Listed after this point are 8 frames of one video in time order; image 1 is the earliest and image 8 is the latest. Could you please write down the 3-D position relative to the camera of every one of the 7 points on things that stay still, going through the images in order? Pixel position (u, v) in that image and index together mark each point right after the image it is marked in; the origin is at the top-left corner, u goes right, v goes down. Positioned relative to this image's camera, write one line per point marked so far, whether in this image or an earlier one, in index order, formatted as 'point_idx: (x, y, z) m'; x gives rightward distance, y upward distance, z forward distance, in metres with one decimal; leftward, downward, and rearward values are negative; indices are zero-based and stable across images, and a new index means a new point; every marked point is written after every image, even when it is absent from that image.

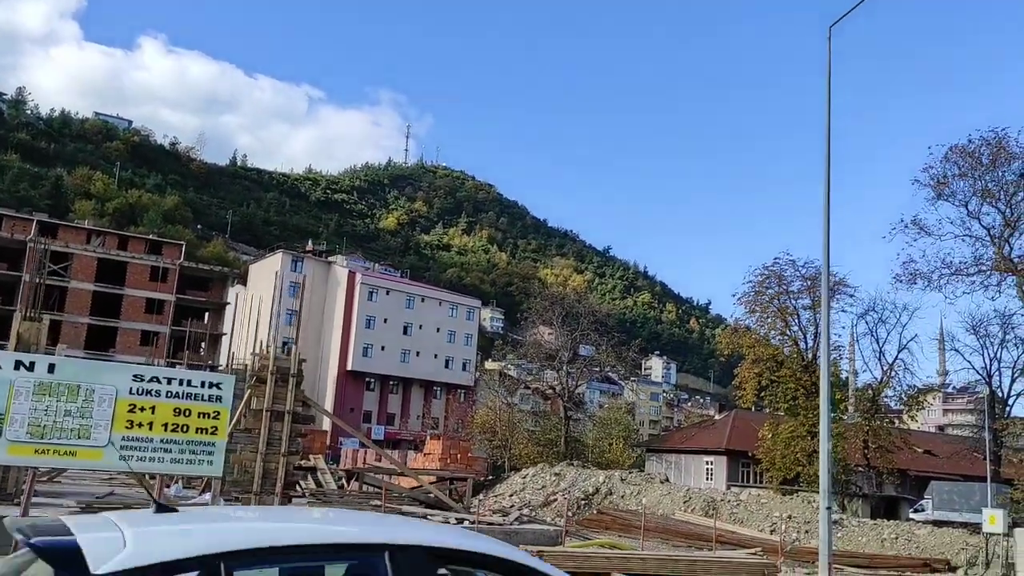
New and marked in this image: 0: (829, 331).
0: (+5.2, -0.8, +14.5) m
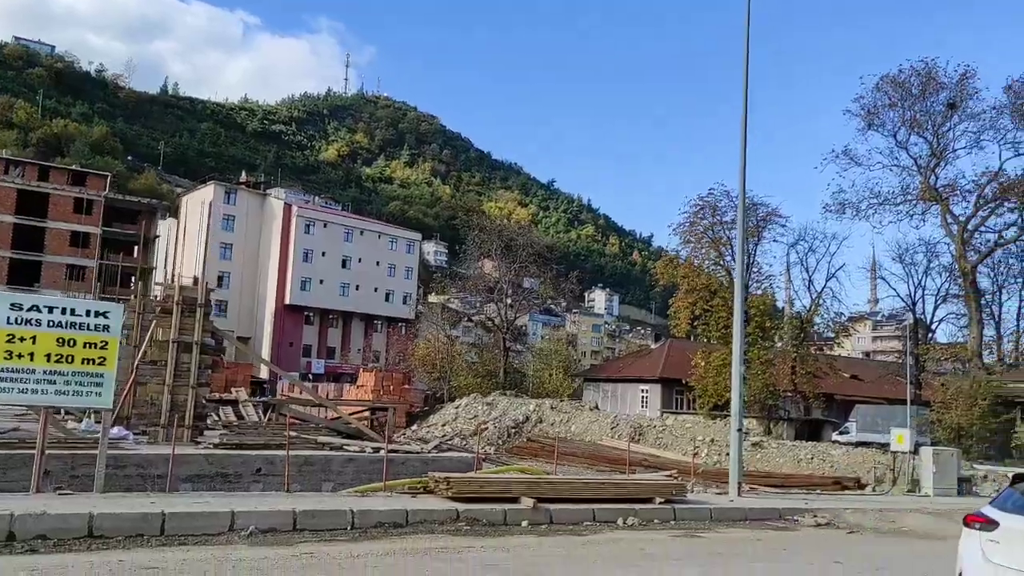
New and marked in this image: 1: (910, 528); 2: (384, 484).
0: (+3.8, +0.4, +14.5) m
1: (+5.6, -3.4, +12.2) m
2: (-1.7, -2.6, +11.6) m
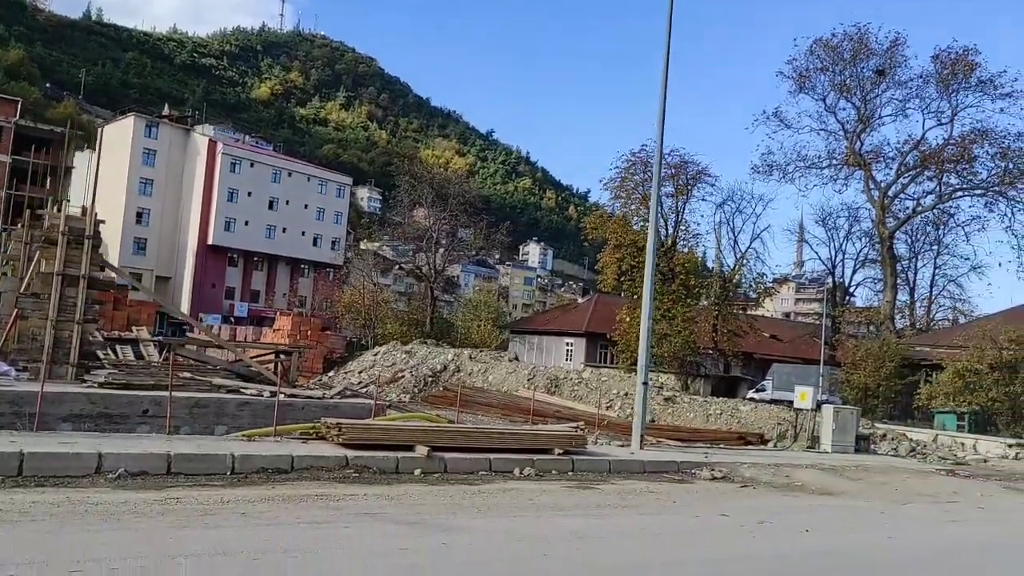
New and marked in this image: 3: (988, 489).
0: (+2.3, +1.2, +14.4) m
1: (+4.1, -2.8, +12.4) m
2: (-3.1, -1.8, +11.2) m
3: (+7.8, -3.3, +13.9) m
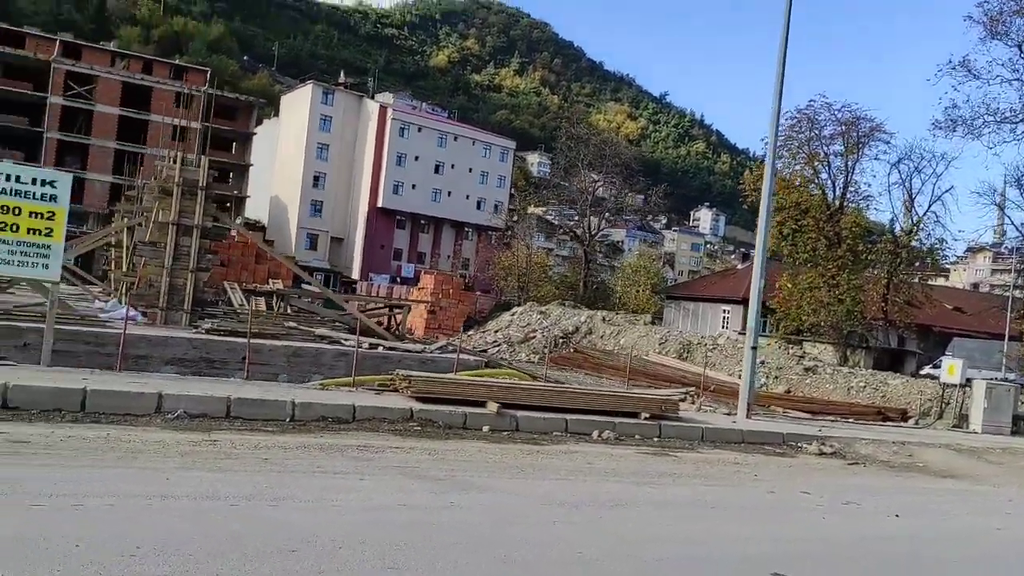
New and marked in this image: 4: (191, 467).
0: (+3.9, +1.8, +13.2) m
1: (+5.2, -2.2, +11.1) m
2: (-2.0, -1.2, +11.2) m
3: (+9.1, -2.7, +11.8) m
4: (-2.3, -1.3, +6.4) m
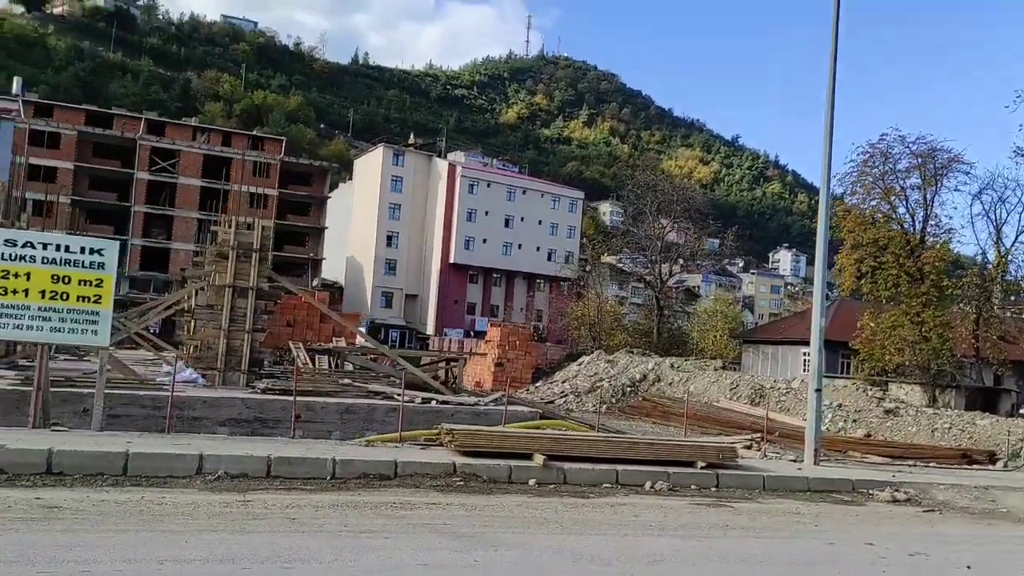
0: (+4.6, +1.3, +12.7) m
1: (+5.9, -2.6, +10.3) m
2: (-1.4, -1.9, +11.1) m
3: (+9.8, -3.0, +10.6) m
4: (-2.1, -1.8, +6.3) m
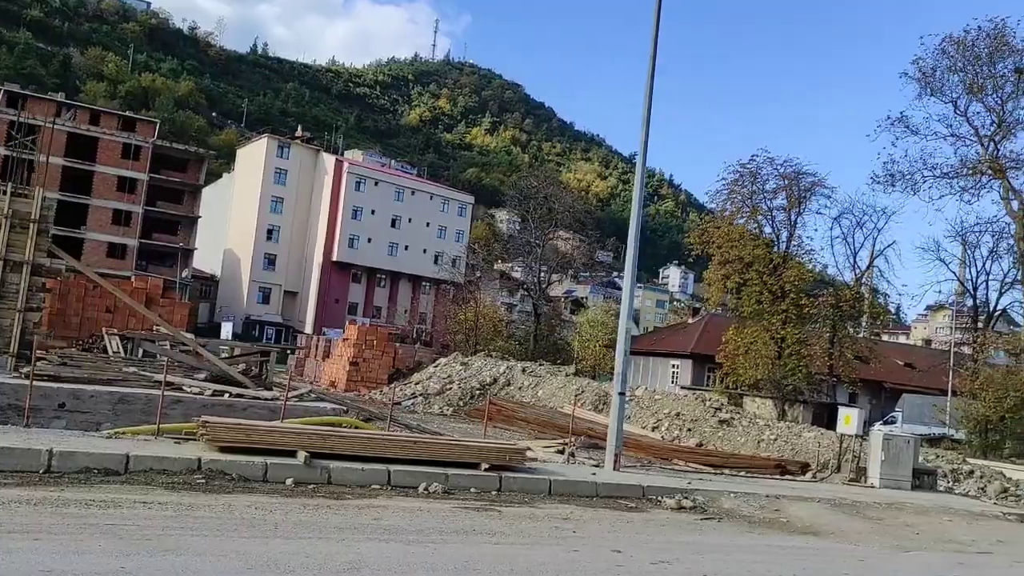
0: (+1.9, +1.2, +12.4) m
1: (+3.2, -2.7, +10.1) m
2: (-4.0, -1.6, +10.1) m
3: (+7.1, -3.3, +11.0) m
4: (-4.2, -1.4, +5.3) m
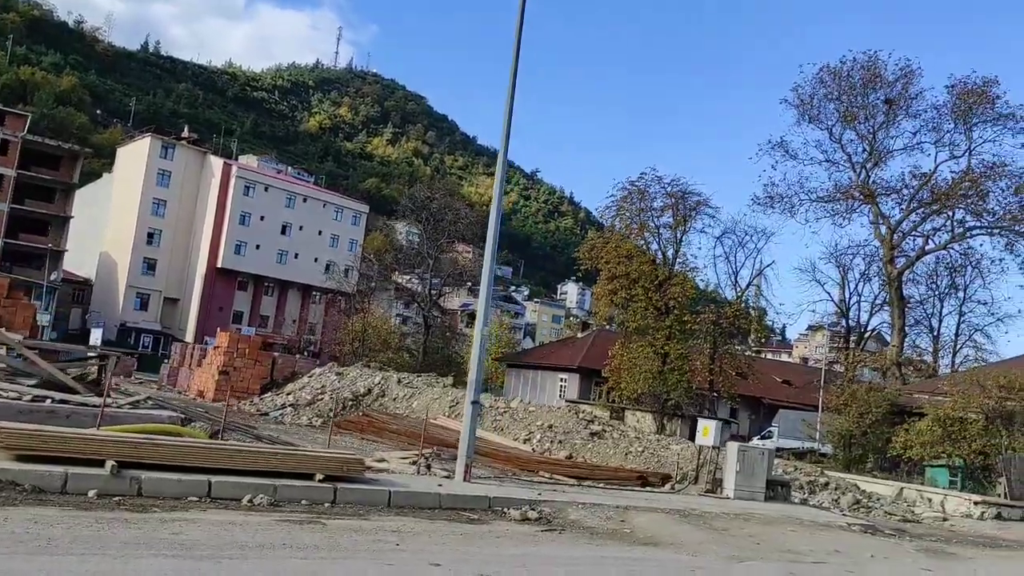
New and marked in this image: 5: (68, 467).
0: (-0.1, +1.1, +12.2) m
1: (+1.4, -2.8, +10.0) m
2: (-5.8, -1.5, +9.2) m
3: (+5.1, -3.4, +11.2) m
4: (-5.4, -1.3, +4.3) m
5: (-4.3, -1.7, +8.5) m
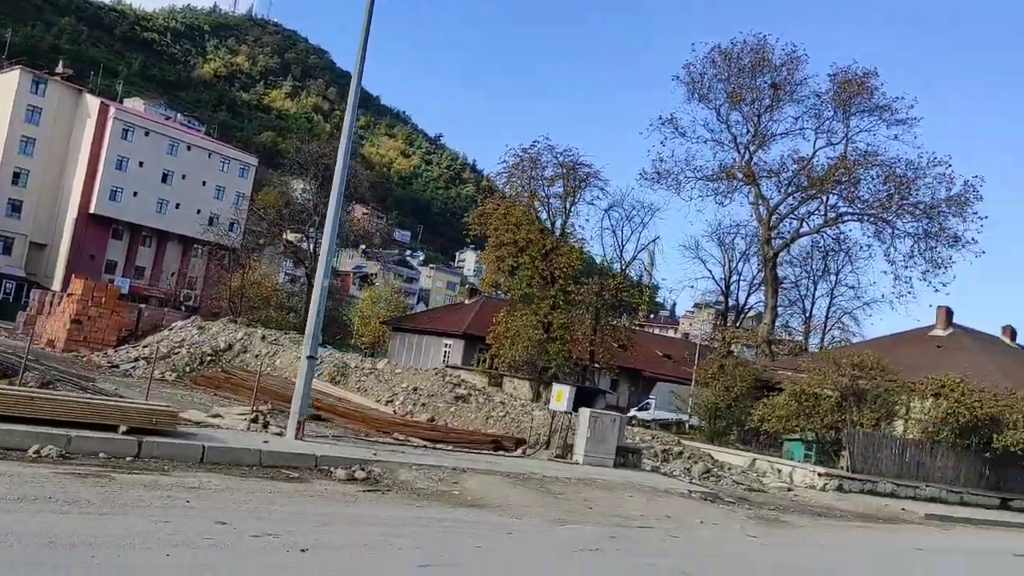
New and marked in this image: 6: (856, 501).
0: (-2.1, +1.8, +11.5) m
1: (-0.5, -2.3, +9.7) m
2: (-7.5, -0.7, +8.0) m
3: (+3.0, -3.1, +11.3) m
4: (-6.6, -0.7, +3.2) m
5: (-5.9, -1.0, +7.5) m
6: (+6.9, -4.3, +17.6) m
